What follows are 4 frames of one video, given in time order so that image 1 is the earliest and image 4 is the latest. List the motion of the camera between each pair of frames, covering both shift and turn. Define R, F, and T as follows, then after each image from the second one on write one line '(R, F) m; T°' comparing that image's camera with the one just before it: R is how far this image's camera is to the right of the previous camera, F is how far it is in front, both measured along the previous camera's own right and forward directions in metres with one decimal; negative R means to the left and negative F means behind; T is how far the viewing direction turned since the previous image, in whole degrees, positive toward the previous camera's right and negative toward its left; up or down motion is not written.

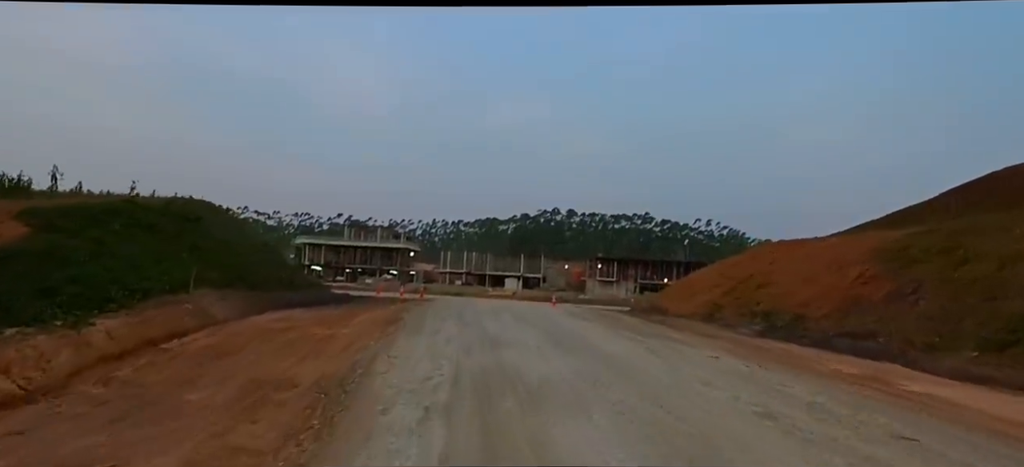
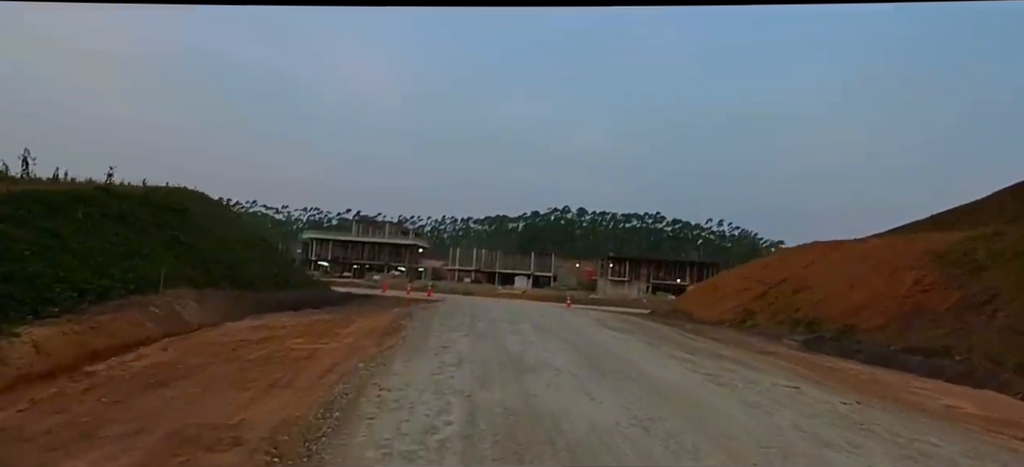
(-0.2, +2.1) m; -1°
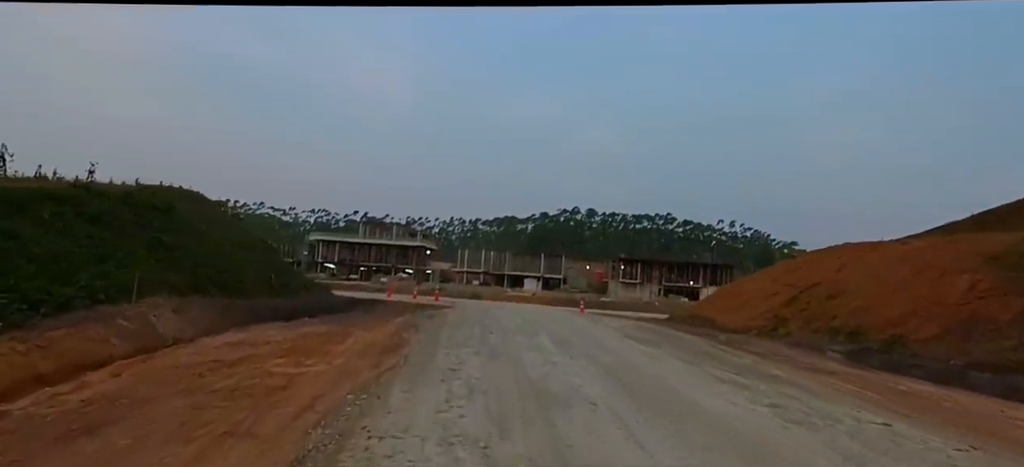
(-0.1, +1.5) m; -1°
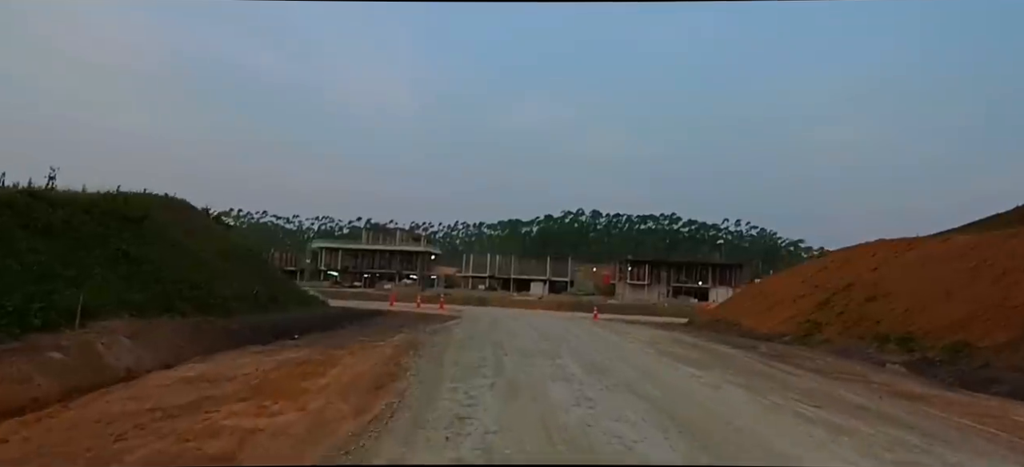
(-0.2, +1.9) m; 0°
